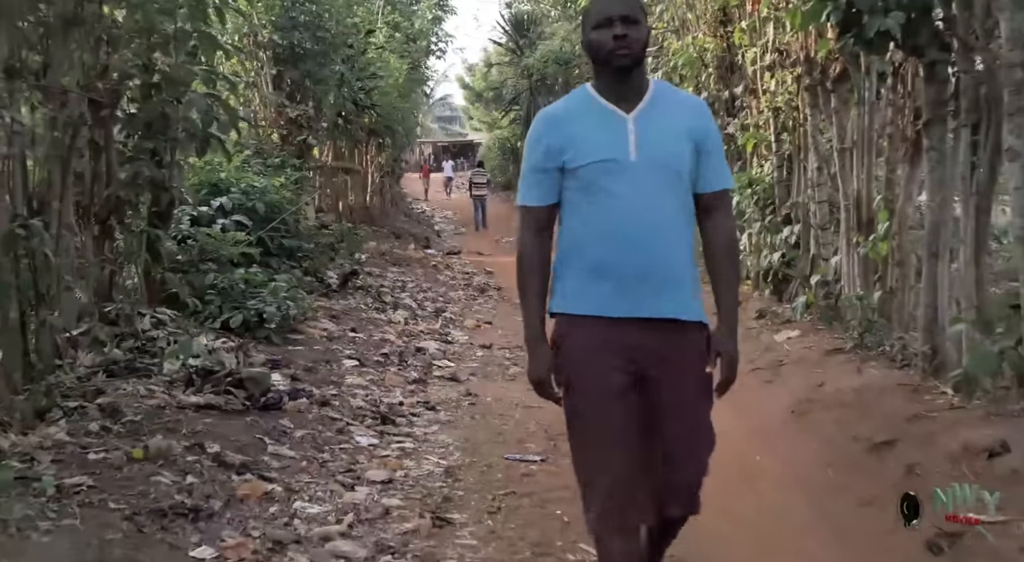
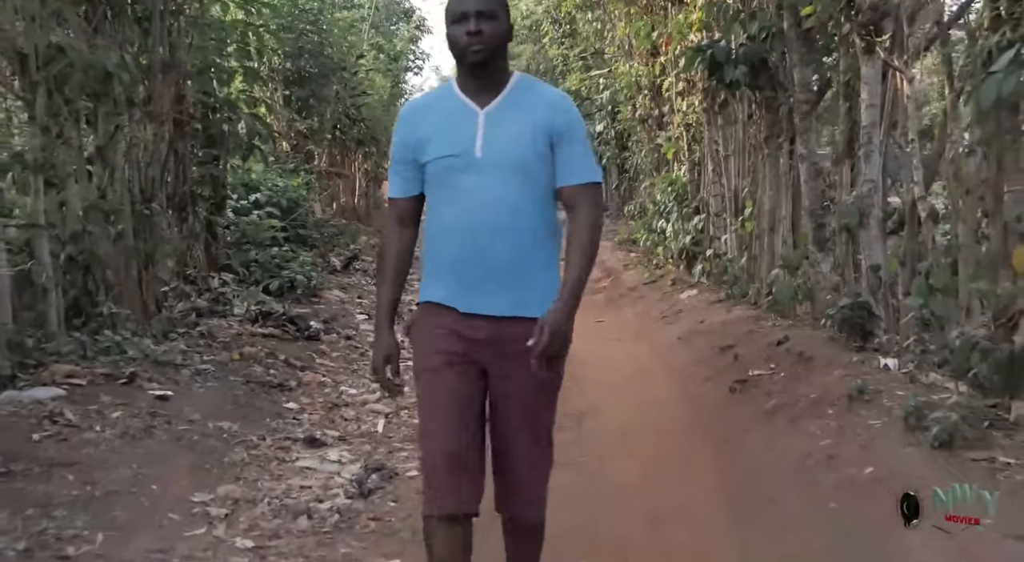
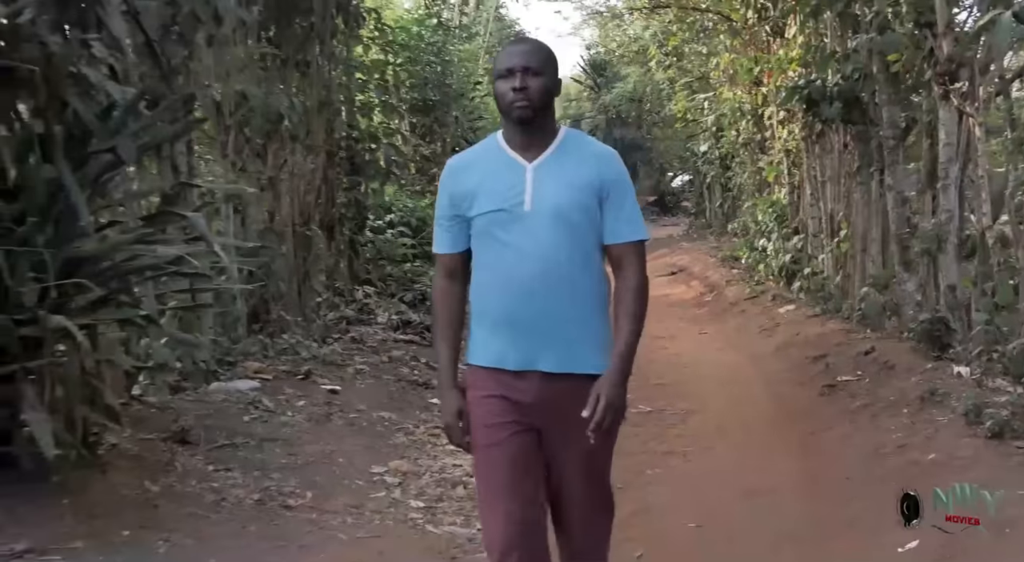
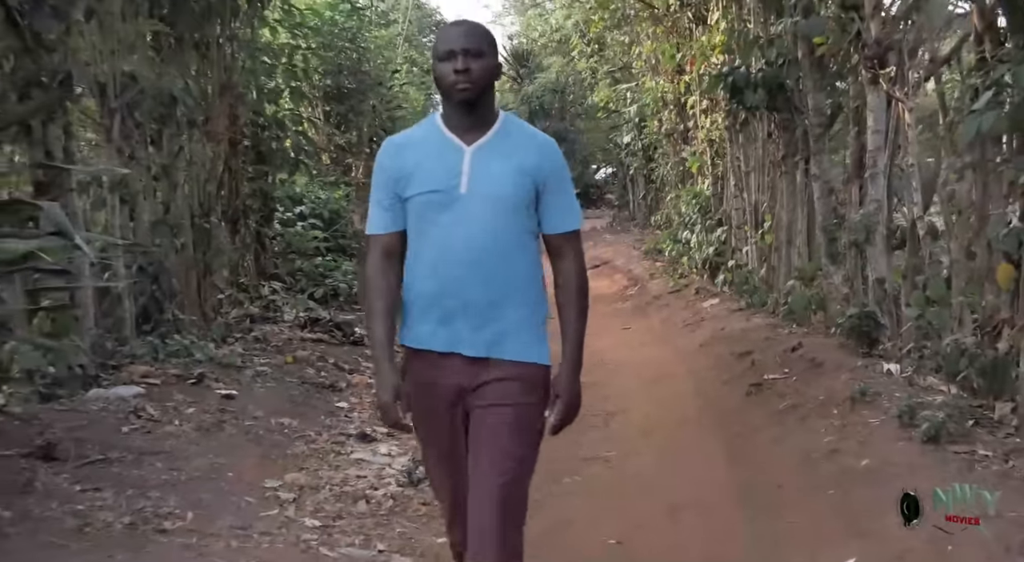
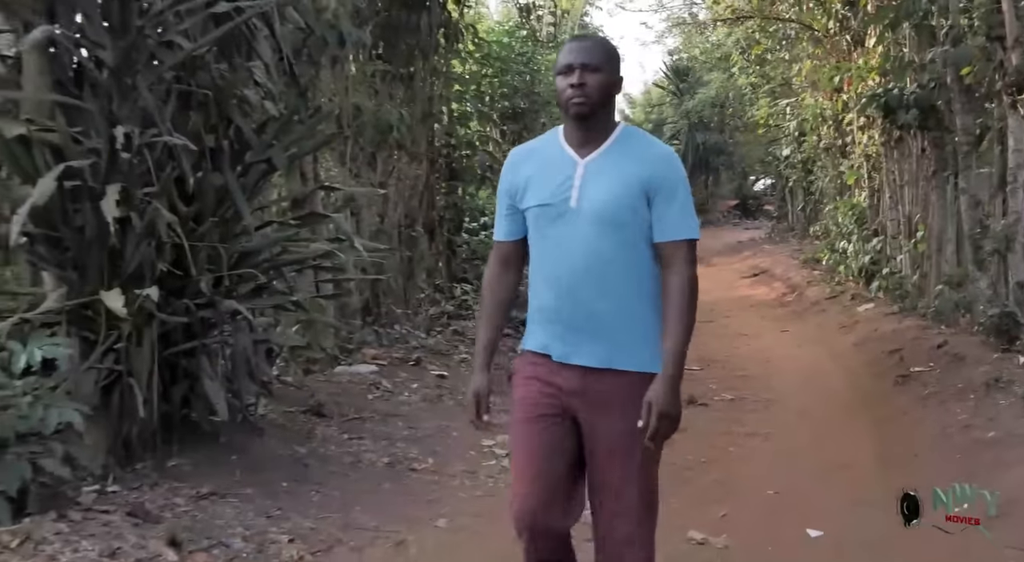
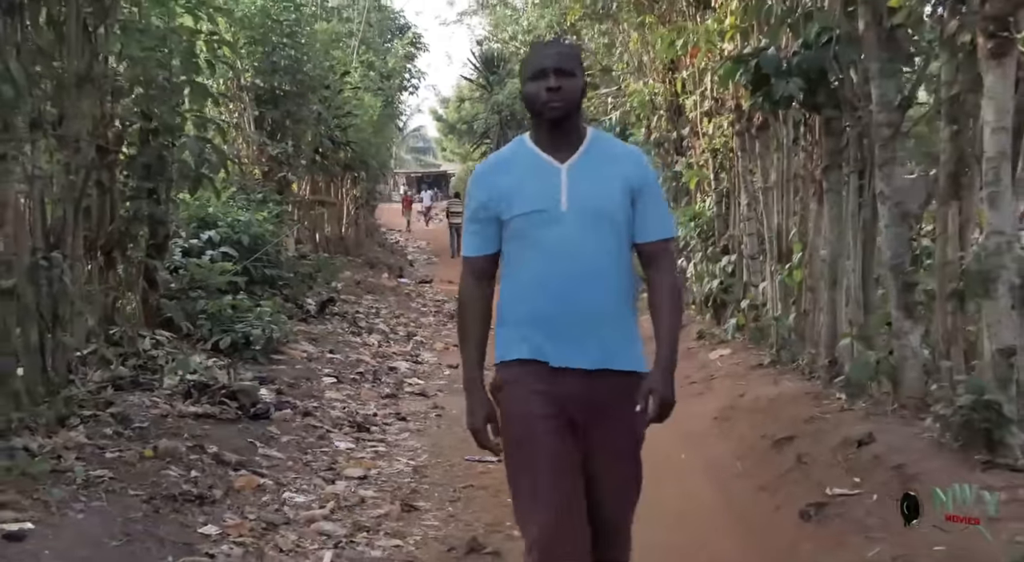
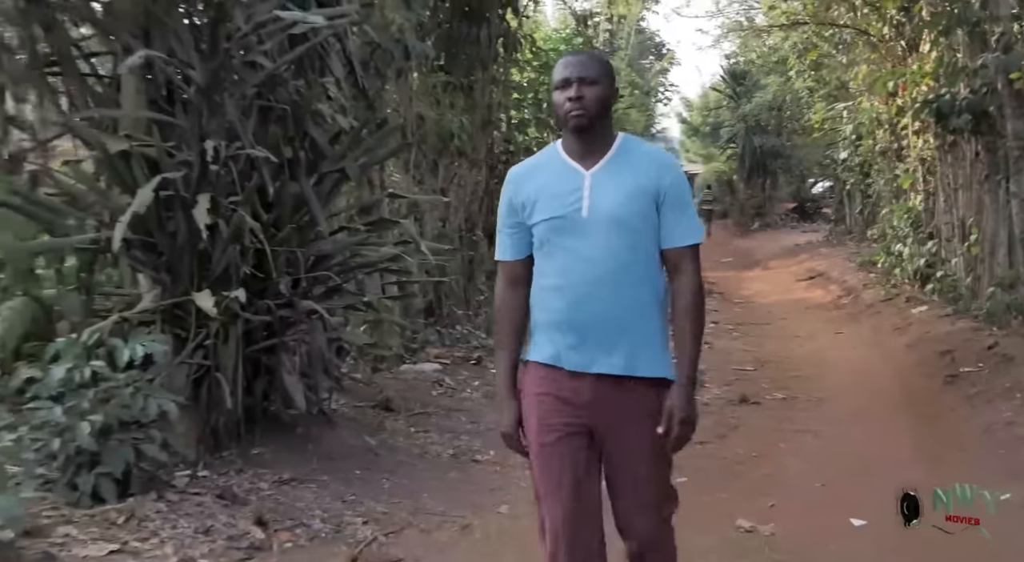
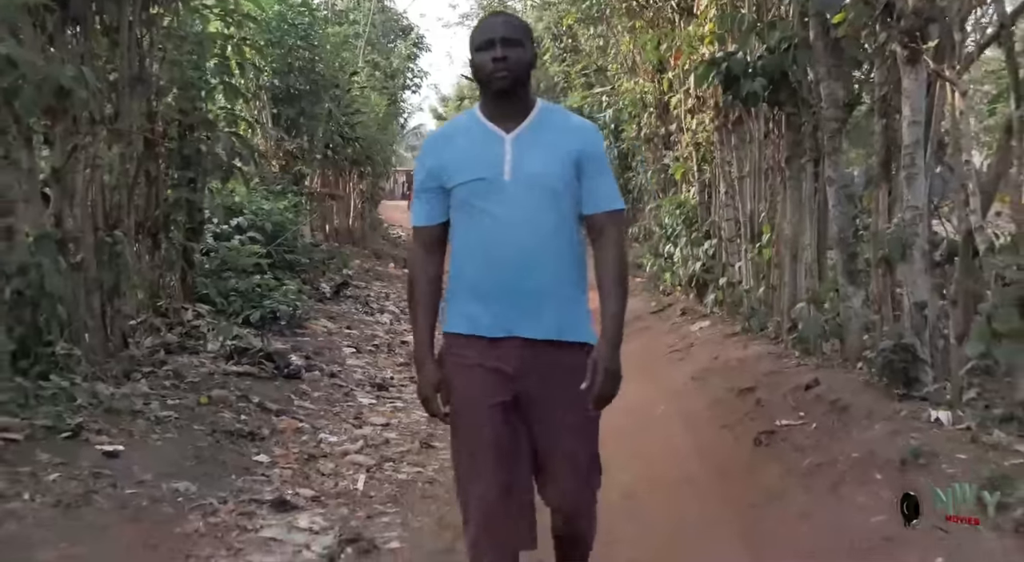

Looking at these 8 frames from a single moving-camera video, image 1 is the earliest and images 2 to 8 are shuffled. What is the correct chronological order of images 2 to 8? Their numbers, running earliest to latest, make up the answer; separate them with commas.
6, 8, 2, 4, 3, 5, 7
